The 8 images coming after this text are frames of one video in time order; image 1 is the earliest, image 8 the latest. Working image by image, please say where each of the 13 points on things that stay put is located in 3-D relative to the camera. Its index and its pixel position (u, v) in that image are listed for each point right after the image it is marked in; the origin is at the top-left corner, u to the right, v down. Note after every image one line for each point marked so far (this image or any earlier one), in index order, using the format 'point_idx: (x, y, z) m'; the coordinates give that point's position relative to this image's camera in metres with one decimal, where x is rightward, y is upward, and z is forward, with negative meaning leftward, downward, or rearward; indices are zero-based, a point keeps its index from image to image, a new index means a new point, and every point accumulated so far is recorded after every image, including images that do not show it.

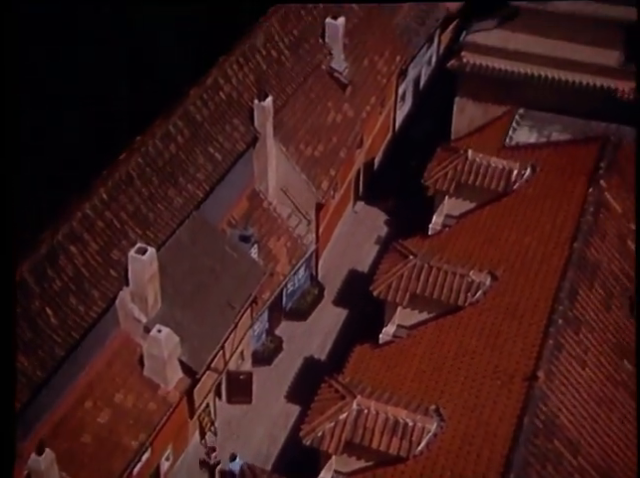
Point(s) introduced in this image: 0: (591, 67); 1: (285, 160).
0: (+4.3, +2.8, +12.7) m
1: (-0.6, +1.3, +13.0) m
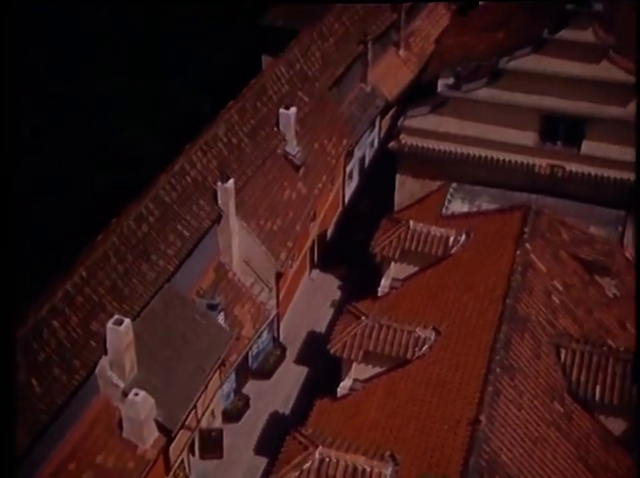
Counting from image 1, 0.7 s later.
0: (+3.5, +1.7, +14.6) m
1: (-1.4, +0.1, +14.5) m
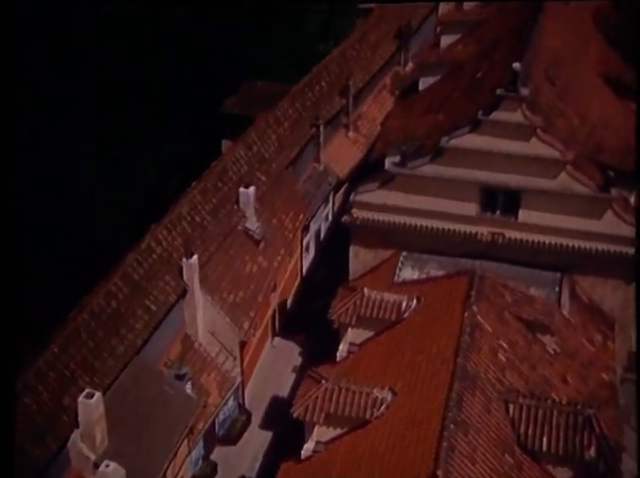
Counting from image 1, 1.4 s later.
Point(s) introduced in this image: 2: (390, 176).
0: (+2.7, +0.5, +15.8) m
1: (-2.1, -1.3, +15.4) m
2: (+1.4, +1.3, +15.7) m
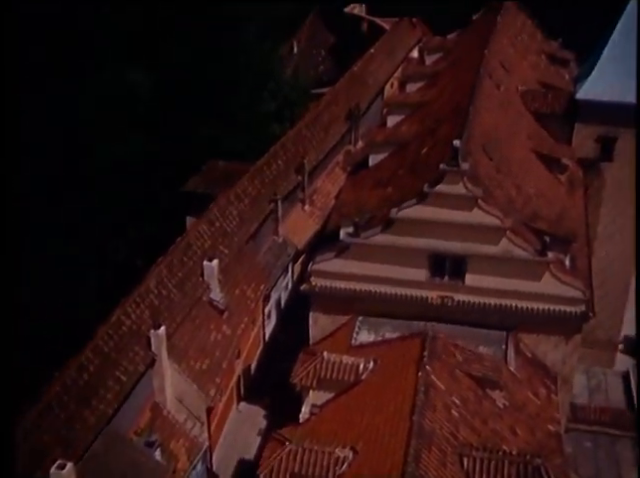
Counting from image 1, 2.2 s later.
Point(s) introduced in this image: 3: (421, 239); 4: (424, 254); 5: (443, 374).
0: (+1.8, -0.9, +17.0) m
1: (-2.9, -2.7, +16.2) m
2: (+0.5, -0.1, +16.9) m
3: (+1.9, 0.0, +15.1) m
4: (+2.2, -0.3, +16.5) m
5: (+2.4, -2.7, +15.9) m
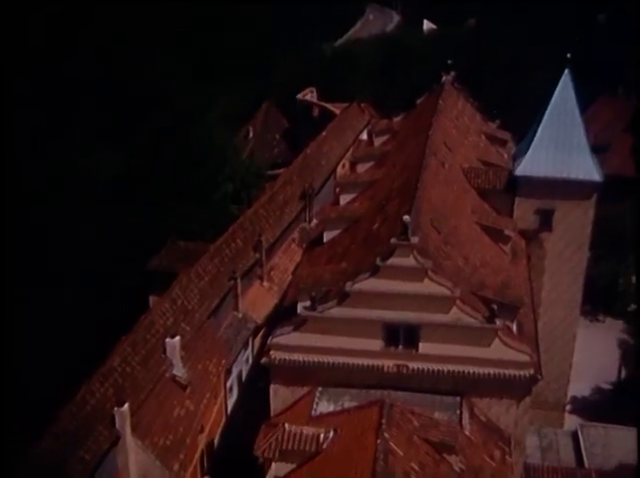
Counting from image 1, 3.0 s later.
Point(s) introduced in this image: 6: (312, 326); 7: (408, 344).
0: (+0.9, -2.5, +17.6) m
1: (-3.7, -4.3, +16.4) m
2: (-0.4, -1.8, +17.5) m
3: (+1.1, -1.4, +15.8) m
4: (+1.3, -1.9, +17.3) m
5: (+1.6, -4.2, +16.4) m
6: (-0.2, -2.0, +17.6) m
7: (+1.9, -2.3, +17.5) m
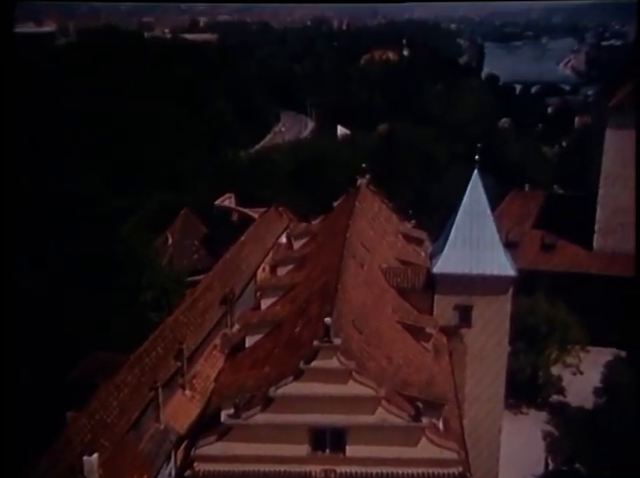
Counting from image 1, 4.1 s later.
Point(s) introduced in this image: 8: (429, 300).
0: (-0.6, -4.7, +17.2) m
1: (-5.1, -6.5, +15.2) m
2: (-2.0, -4.0, +17.0) m
3: (-0.4, -3.4, +15.6) m
4: (-0.3, -4.1, +16.9) m
5: (+0.2, -6.2, +15.8) m
6: (-1.8, -4.3, +17.1) m
7: (+0.3, -4.5, +17.2) m
8: (+0.7, -0.4, +5.4) m
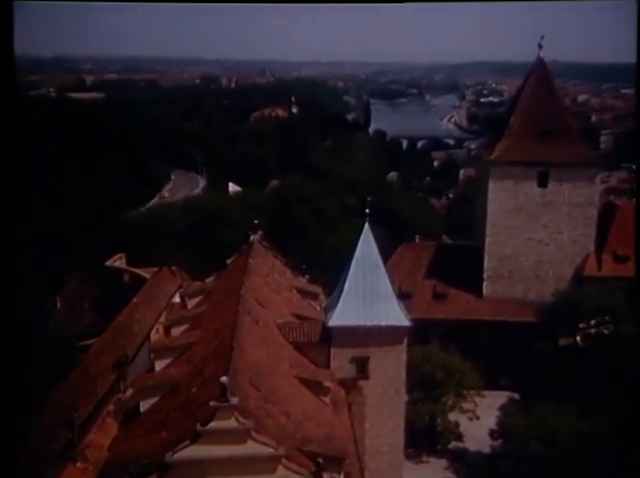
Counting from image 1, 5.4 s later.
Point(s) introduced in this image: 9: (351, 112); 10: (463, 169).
0: (-2.7, -6.0, +16.6) m
1: (-6.7, -7.8, +13.9) m
2: (-4.0, -5.3, +16.3) m
3: (-2.3, -4.6, +15.1) m
4: (-2.4, -5.3, +16.4) m
5: (-1.6, -7.3, +15.3) m
6: (-3.9, -5.6, +16.4) m
7: (-1.7, -5.8, +16.8) m
8: (0.0, -0.8, +5.4) m
9: (+0.2, +0.9, +5.4) m
10: (+1.0, +0.5, +5.4) m
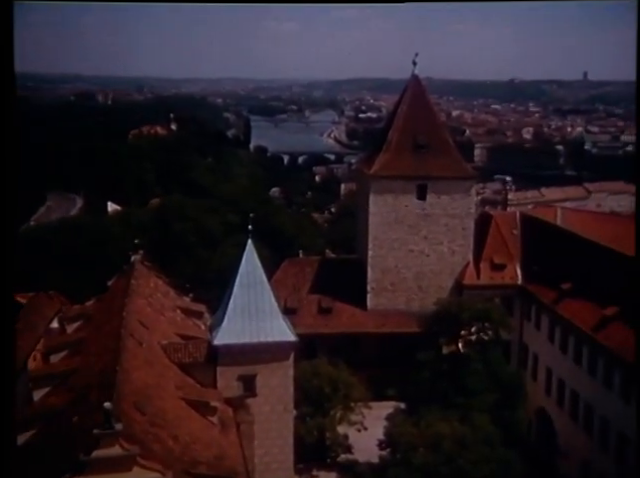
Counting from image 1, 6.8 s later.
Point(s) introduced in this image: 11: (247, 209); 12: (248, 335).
0: (-4.9, -6.4, +15.9) m
1: (-8.4, -8.3, +12.6) m
2: (-6.2, -5.8, +15.4) m
3: (-4.3, -5.0, +14.5) m
4: (-4.6, -5.7, +15.8) m
5: (-3.6, -7.7, +14.7) m
6: (-6.1, -6.0, +15.5) m
7: (-4.0, -6.2, +16.2) m
8: (-0.7, -0.9, +5.3) m
9: (-0.6, +0.7, +5.4) m
10: (+0.2, +0.4, +5.5) m
11: (-0.5, +0.2, +5.4) m
12: (-0.5, -0.6, +5.3) m
